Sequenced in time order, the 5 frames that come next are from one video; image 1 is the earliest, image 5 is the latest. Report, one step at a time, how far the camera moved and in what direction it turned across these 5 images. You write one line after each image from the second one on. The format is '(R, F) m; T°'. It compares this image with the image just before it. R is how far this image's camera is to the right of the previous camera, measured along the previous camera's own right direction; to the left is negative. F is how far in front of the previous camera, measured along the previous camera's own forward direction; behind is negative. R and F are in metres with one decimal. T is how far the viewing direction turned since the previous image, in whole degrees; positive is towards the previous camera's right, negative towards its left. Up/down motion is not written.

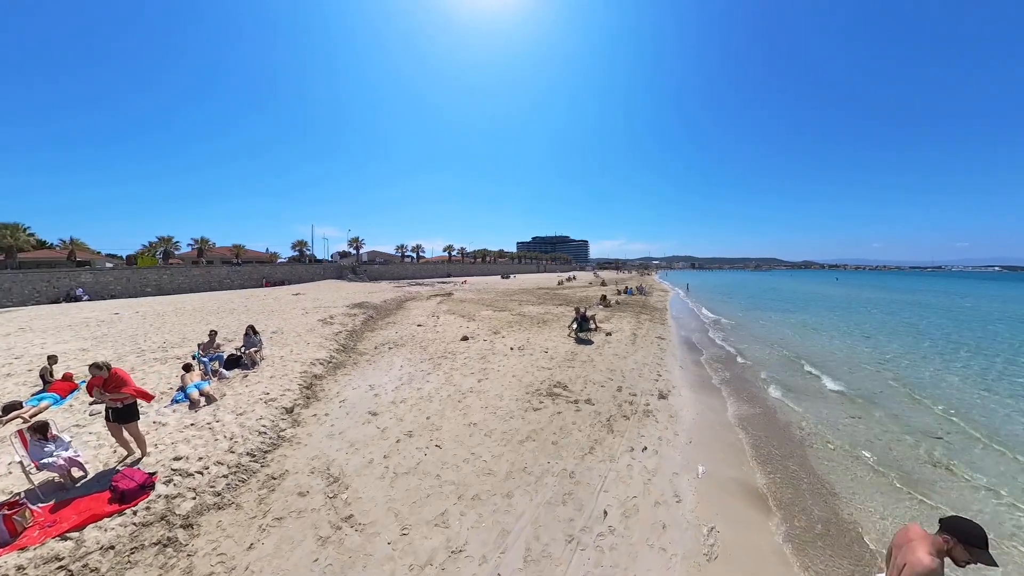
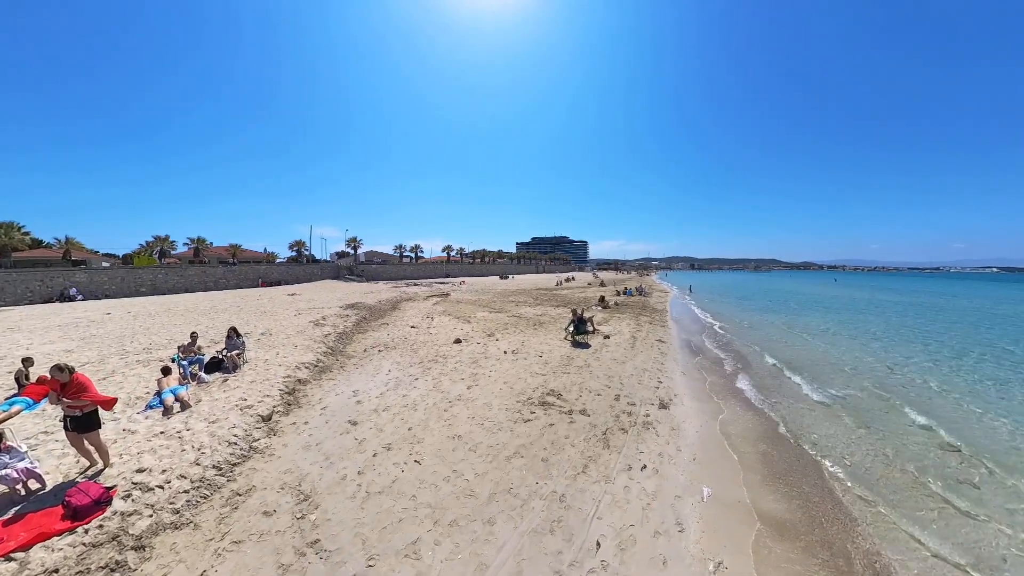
(+0.2, +0.5) m; 0°
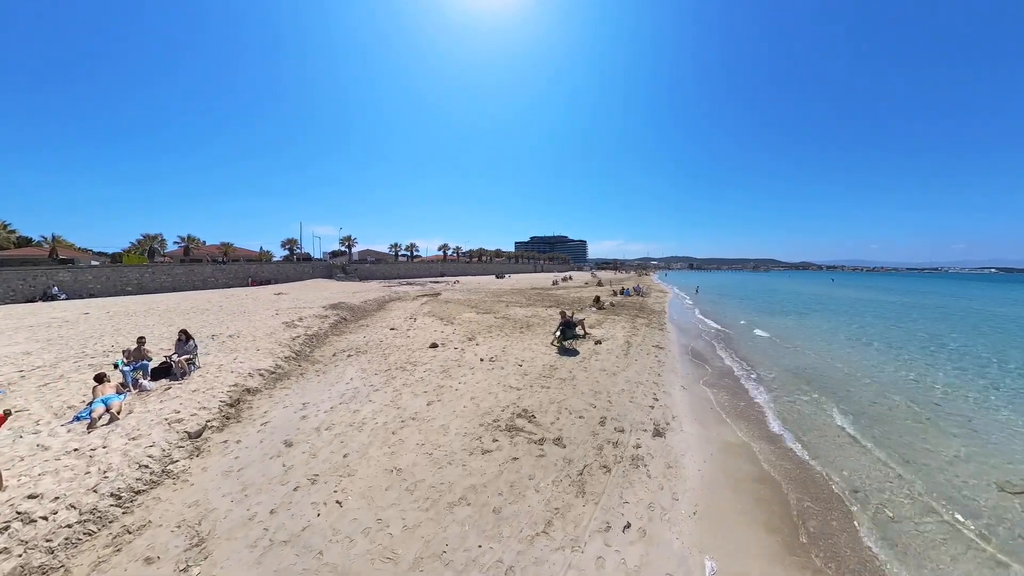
(+0.6, +1.1) m; 0°
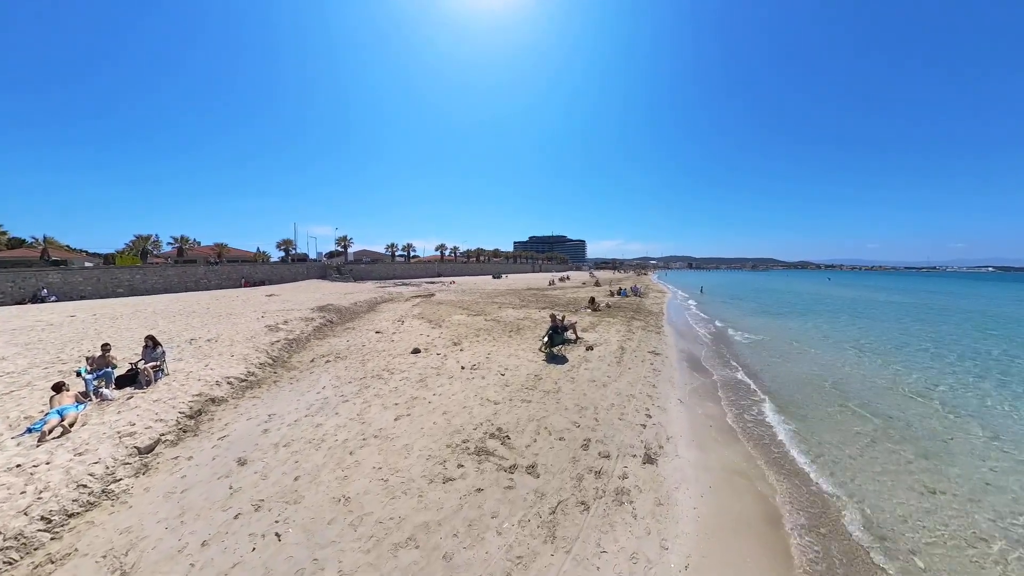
(+0.4, +0.6) m; 0°
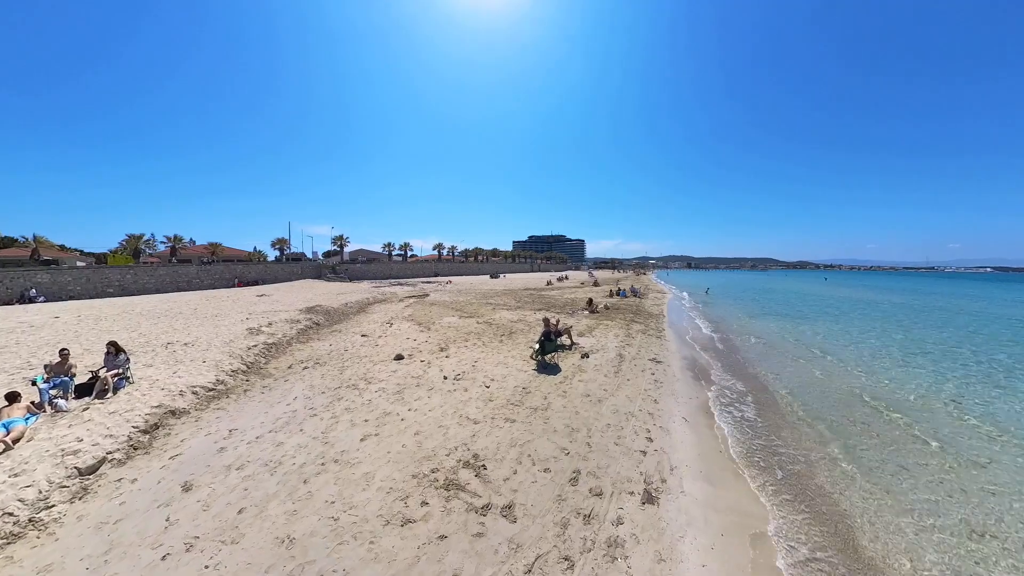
(+0.3, +0.7) m; 0°
